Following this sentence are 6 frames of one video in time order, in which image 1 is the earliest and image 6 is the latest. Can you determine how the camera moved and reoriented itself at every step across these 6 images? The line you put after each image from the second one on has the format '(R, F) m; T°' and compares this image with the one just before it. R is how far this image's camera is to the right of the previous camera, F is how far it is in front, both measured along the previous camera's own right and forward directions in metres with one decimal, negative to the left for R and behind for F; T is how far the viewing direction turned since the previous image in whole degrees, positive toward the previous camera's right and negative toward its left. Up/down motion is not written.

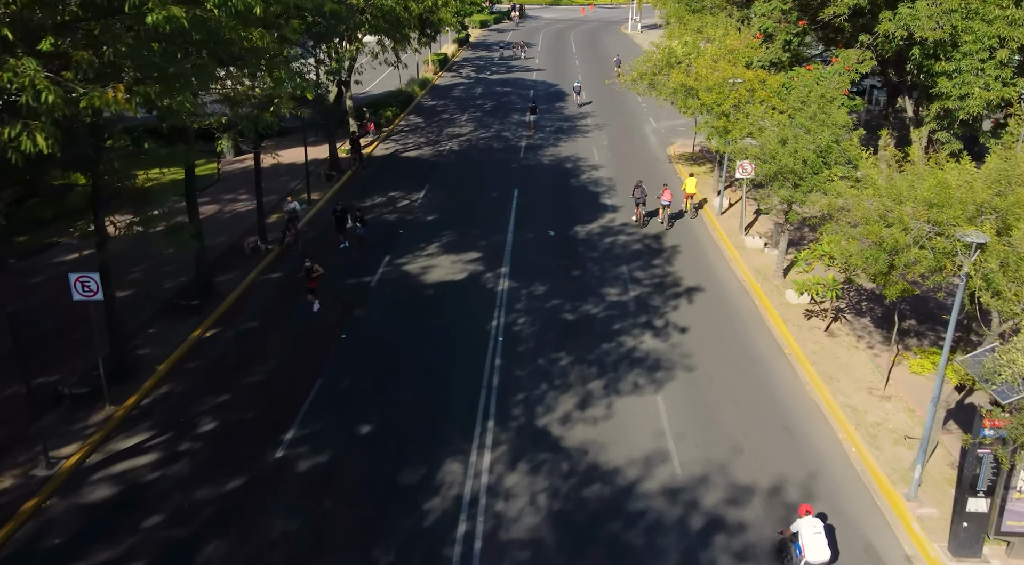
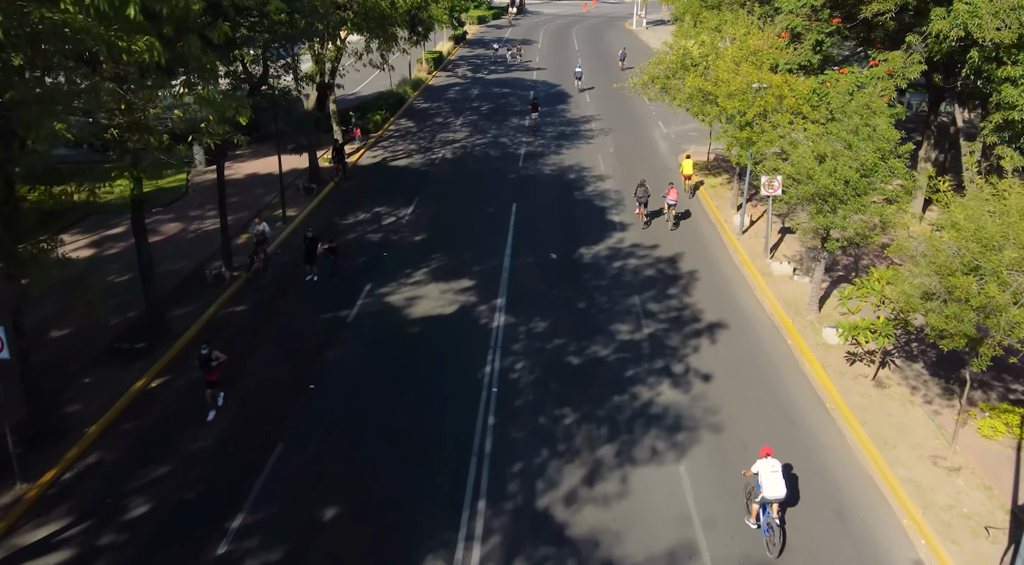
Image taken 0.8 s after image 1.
(+0.1, +3.1) m; 0°
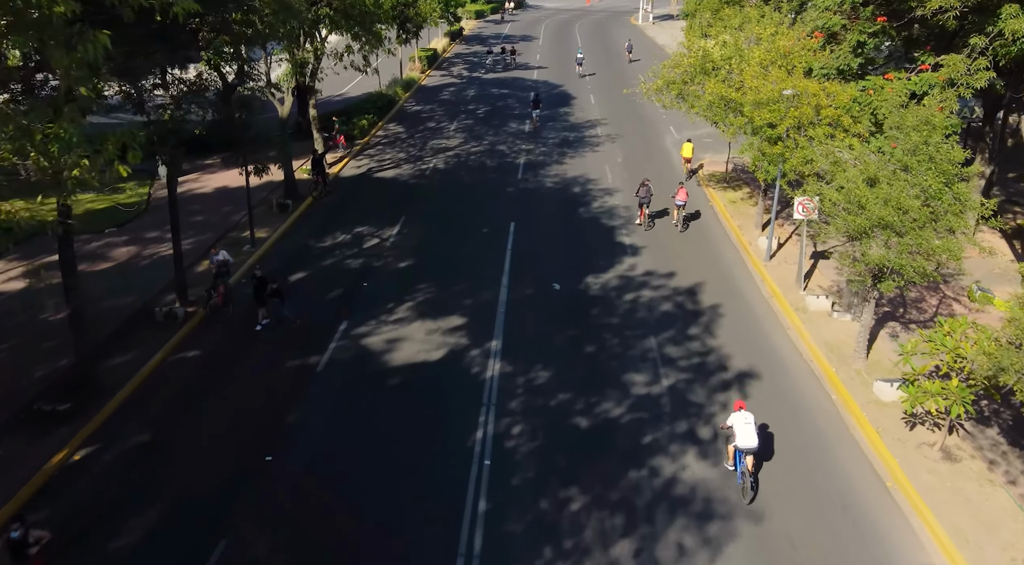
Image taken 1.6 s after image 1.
(+0.1, +3.1) m; 0°
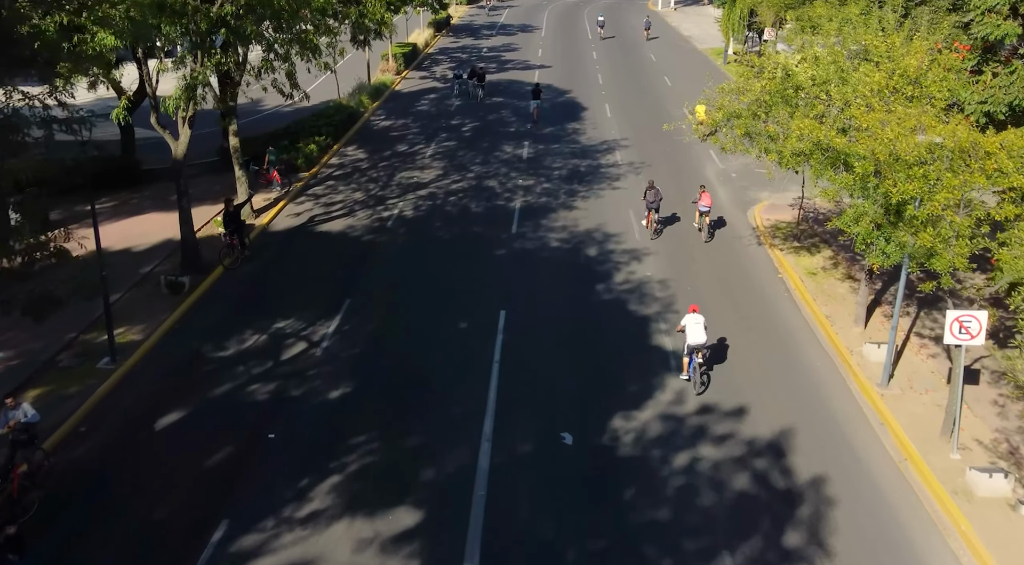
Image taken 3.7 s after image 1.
(+0.2, +8.0) m; 0°
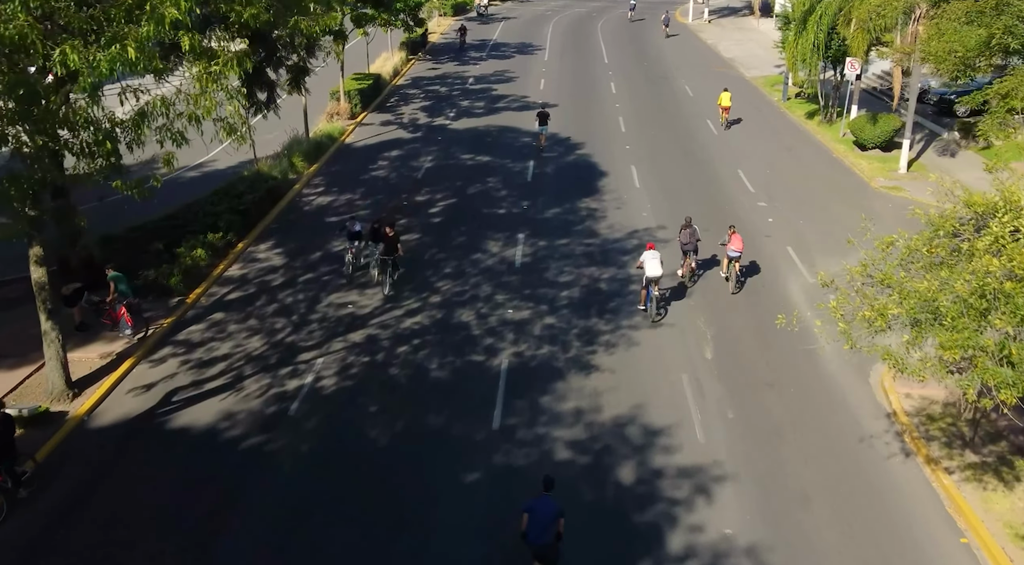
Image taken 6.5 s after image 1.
(+0.4, +8.7) m; 0°
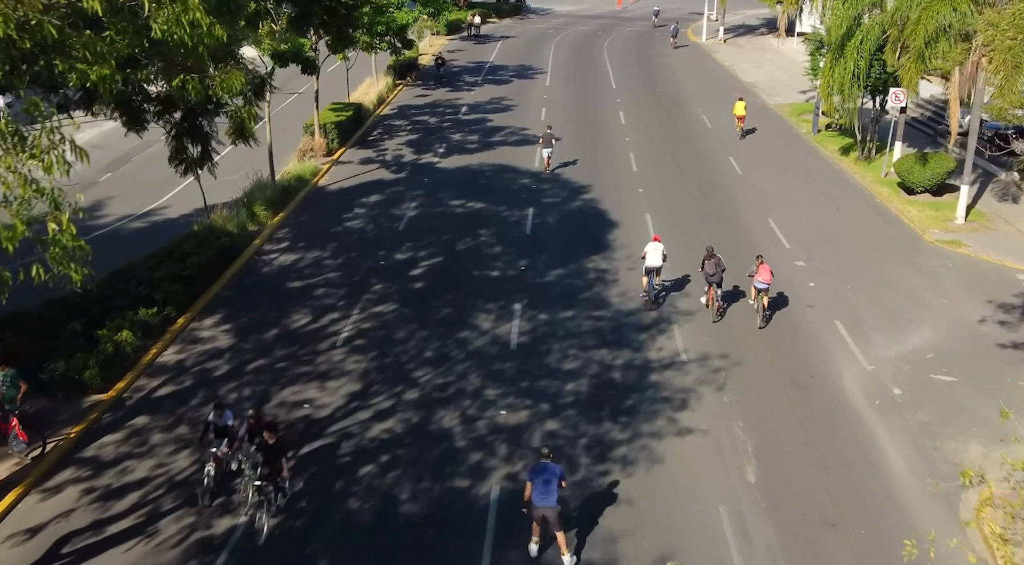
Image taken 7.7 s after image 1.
(+0.1, +3.1) m; 0°
